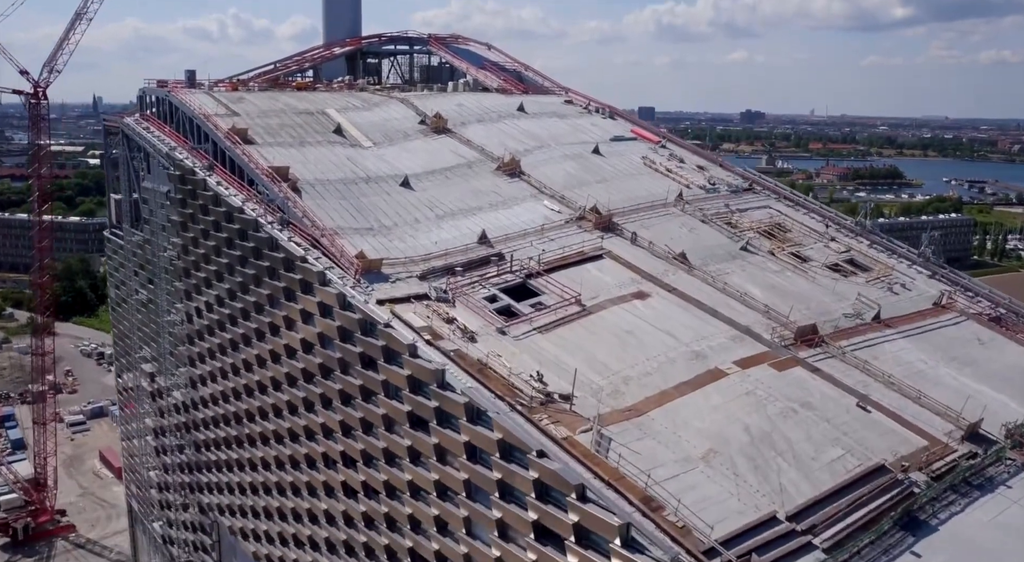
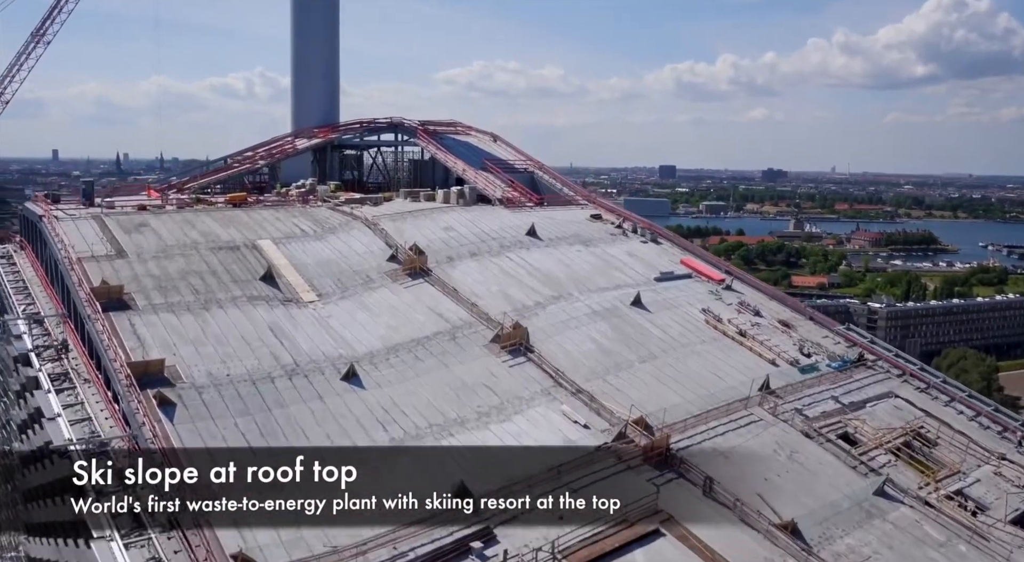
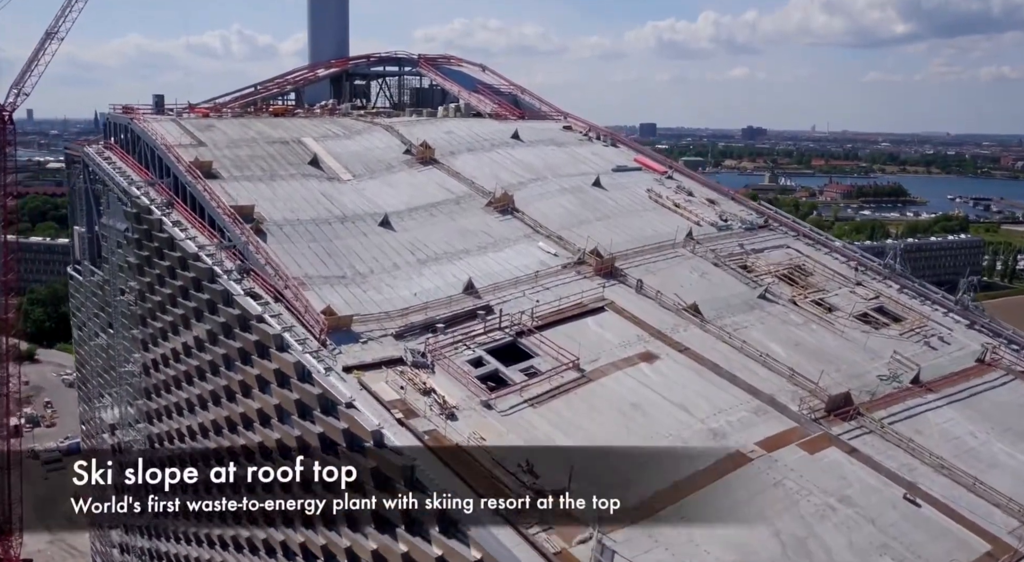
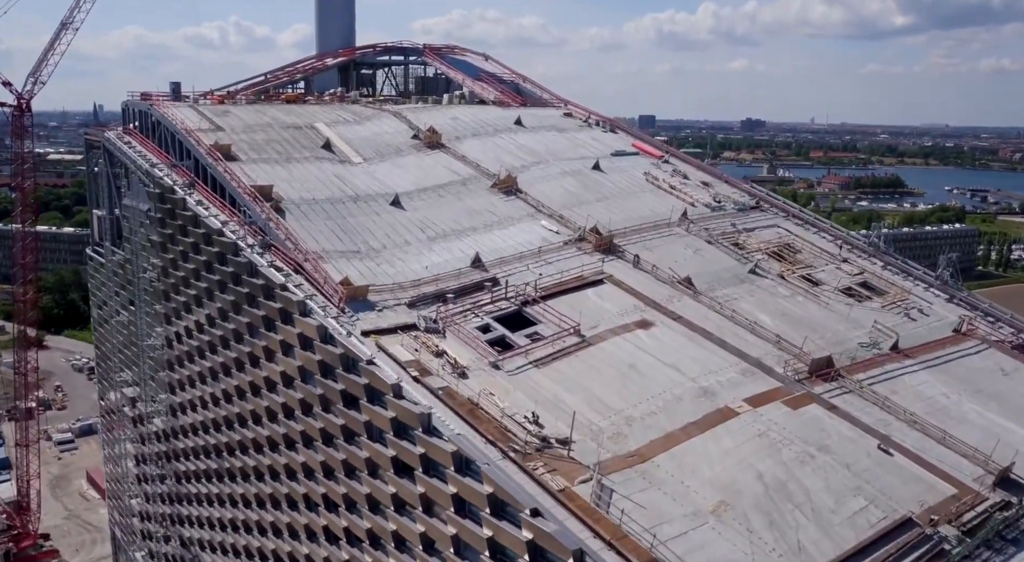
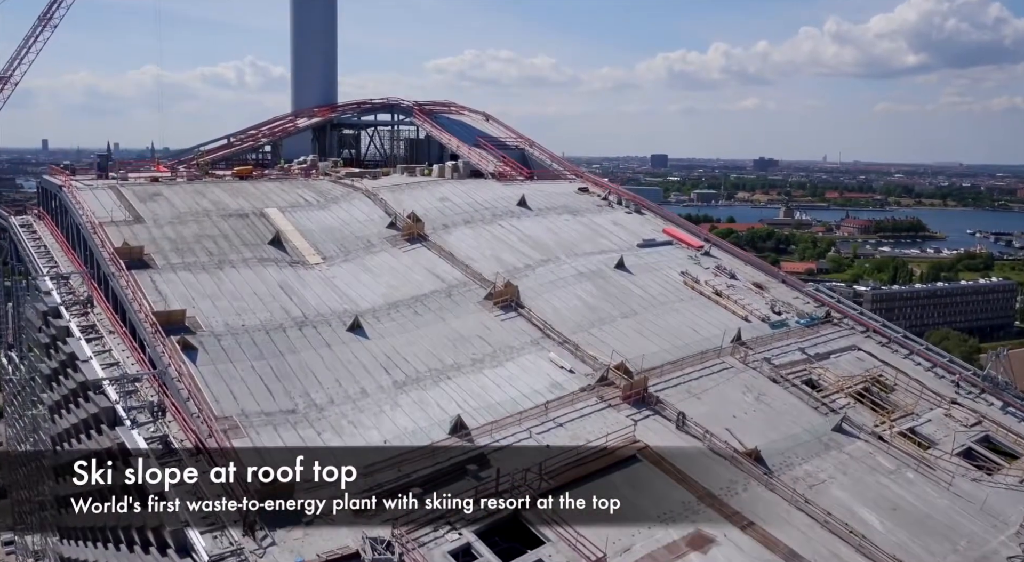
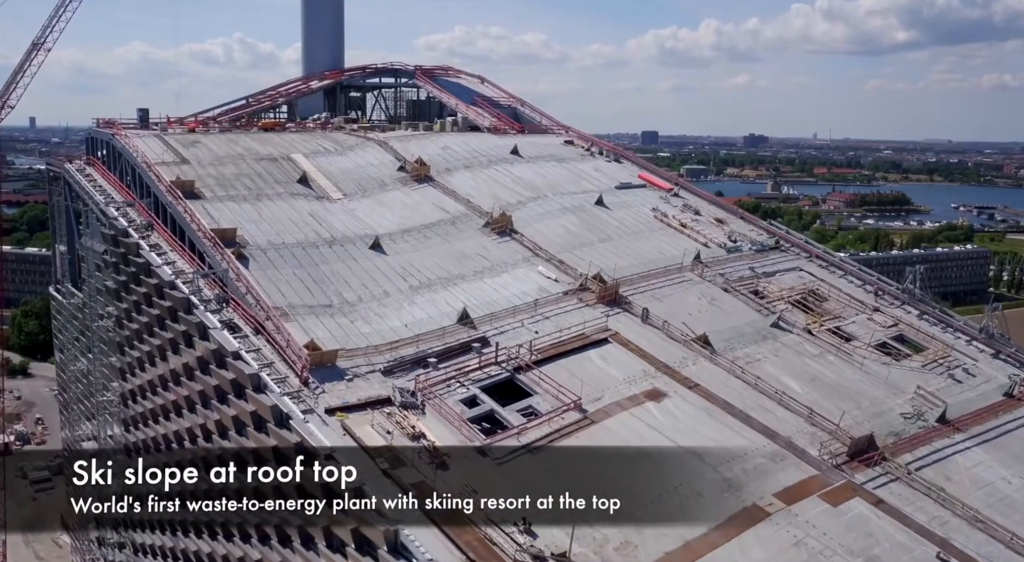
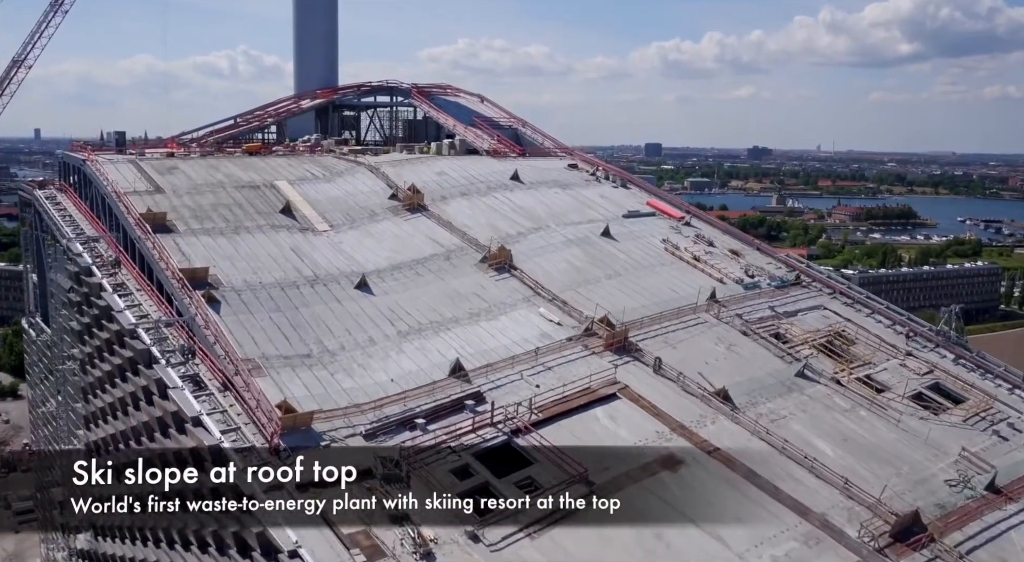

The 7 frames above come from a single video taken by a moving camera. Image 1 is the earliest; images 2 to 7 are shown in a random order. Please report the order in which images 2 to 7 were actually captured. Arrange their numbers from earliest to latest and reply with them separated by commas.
4, 3, 6, 7, 5, 2
